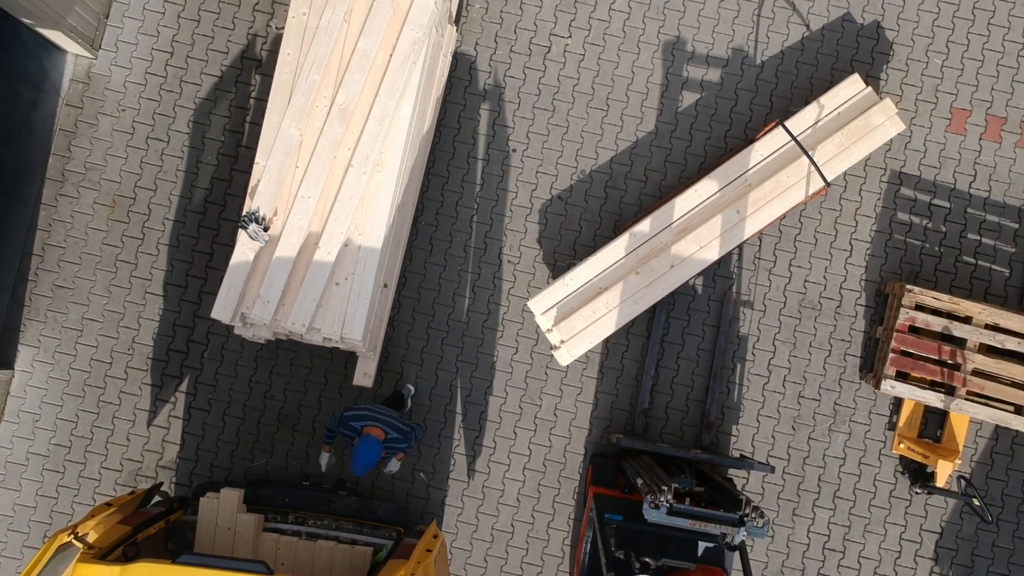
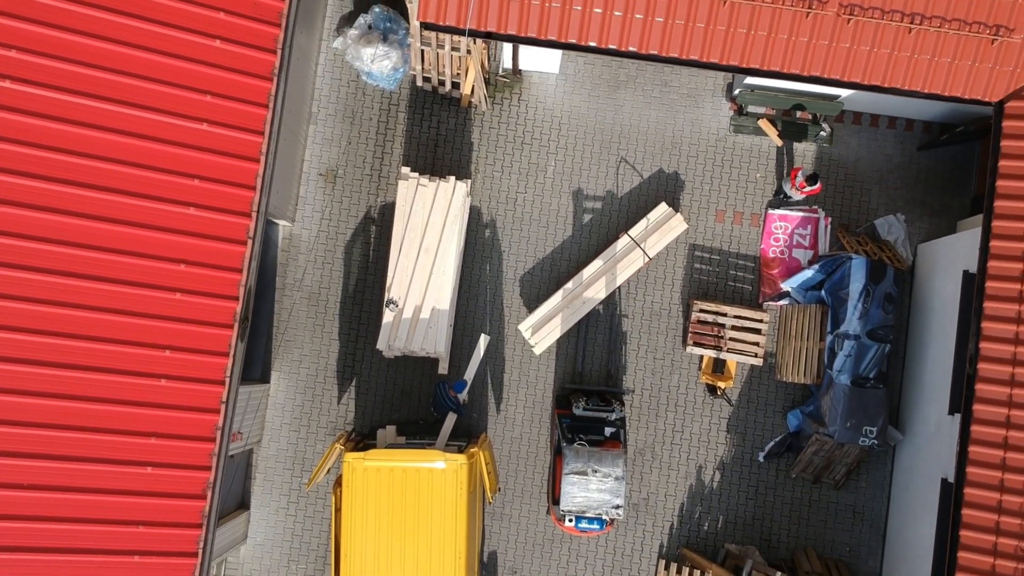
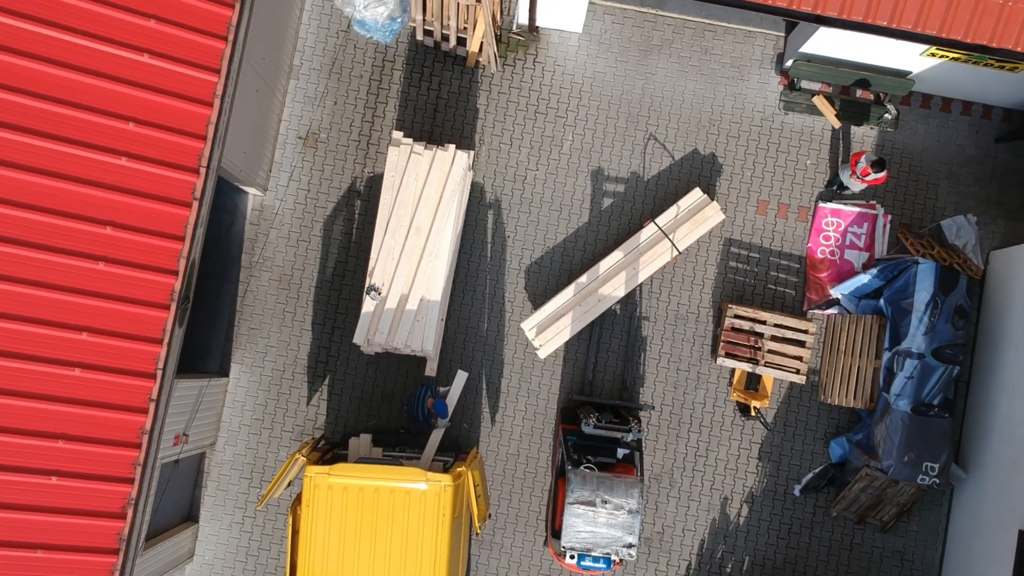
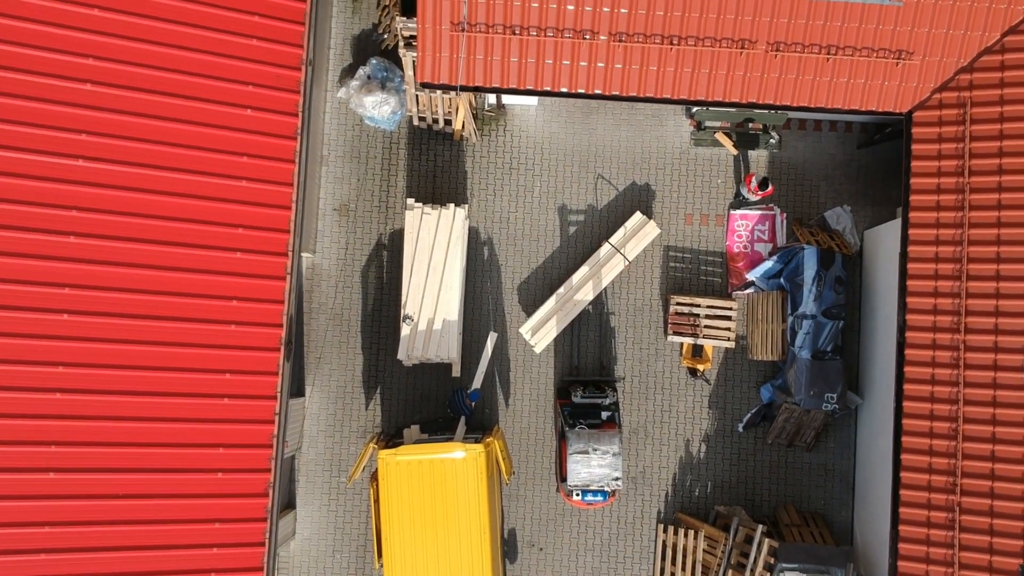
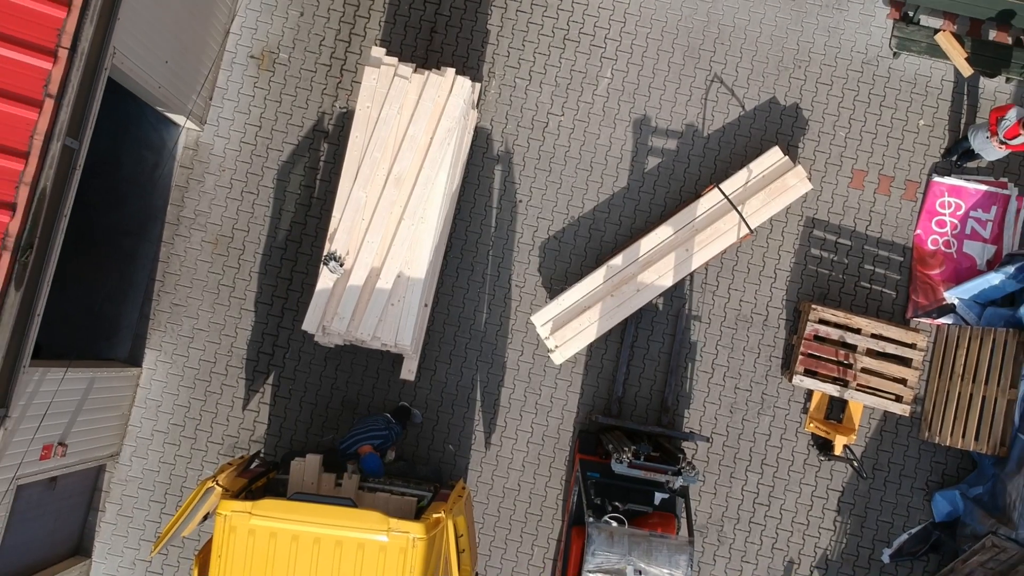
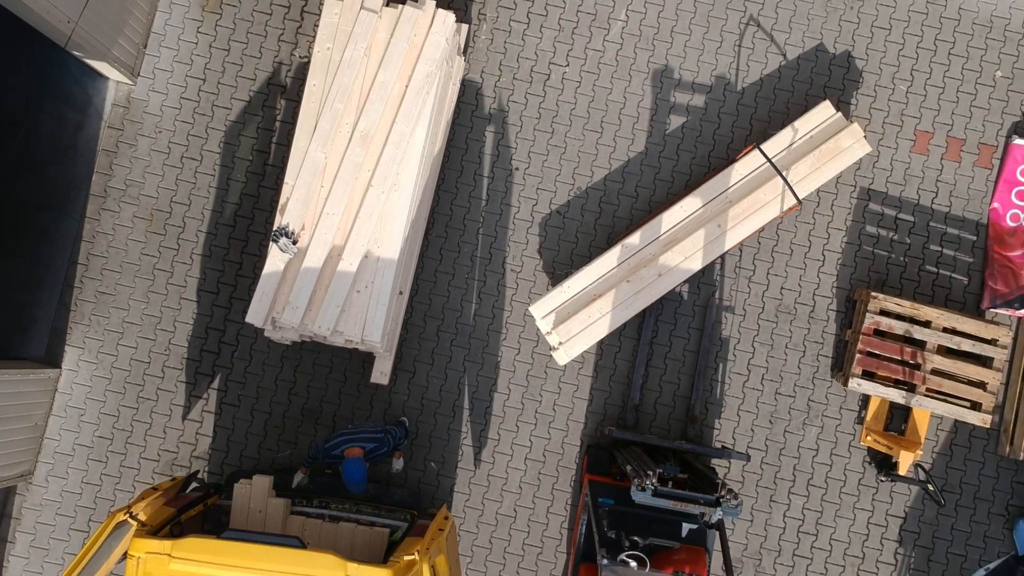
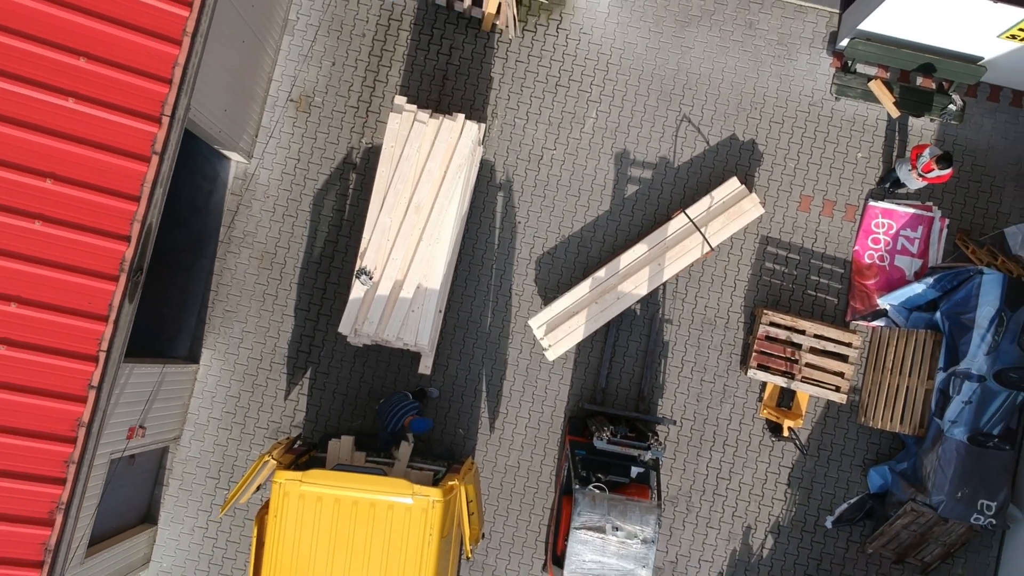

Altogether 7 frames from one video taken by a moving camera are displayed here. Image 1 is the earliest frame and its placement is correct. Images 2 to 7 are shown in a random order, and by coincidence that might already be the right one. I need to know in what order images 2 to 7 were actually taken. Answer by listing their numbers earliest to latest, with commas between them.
6, 5, 7, 3, 2, 4
